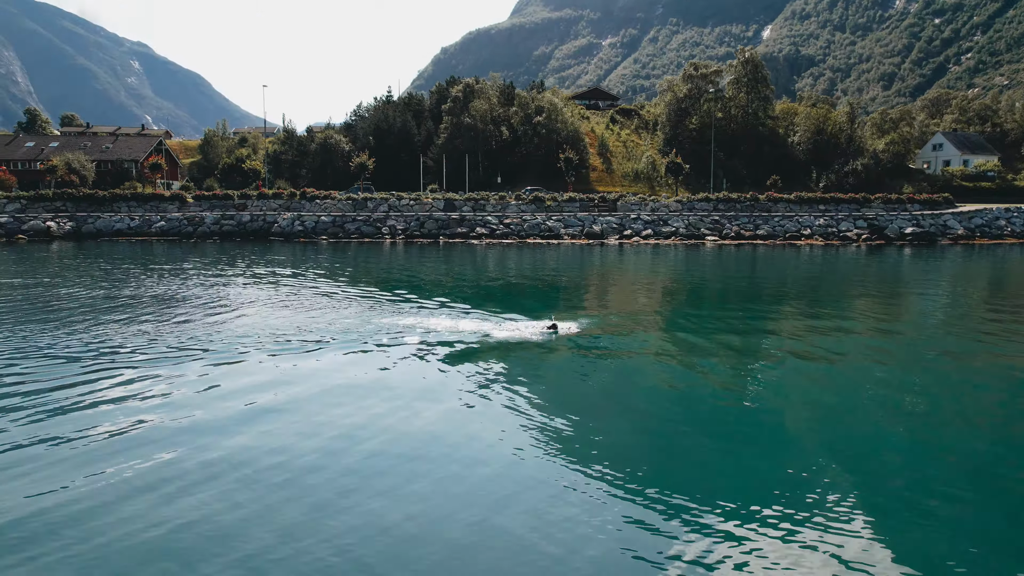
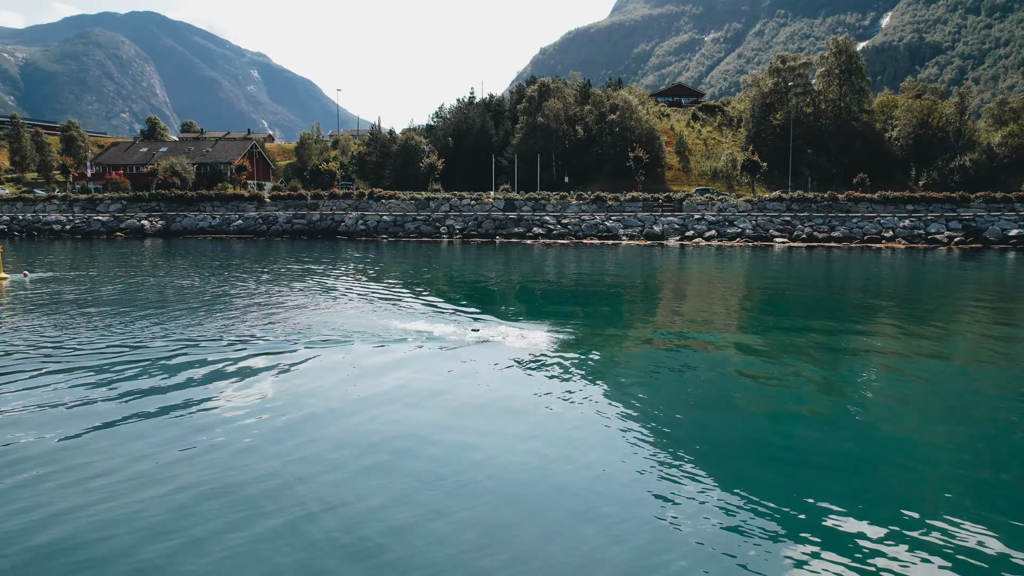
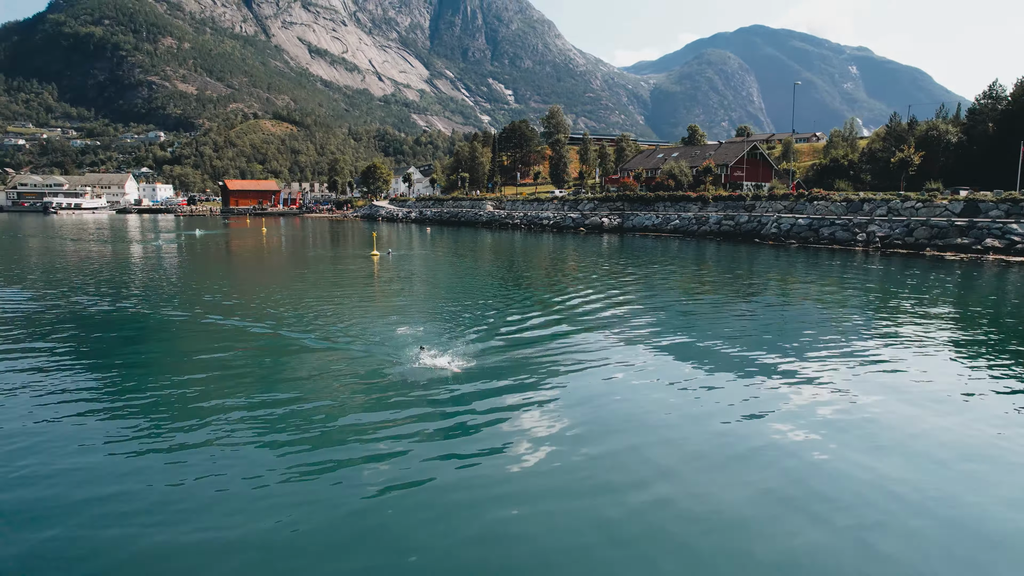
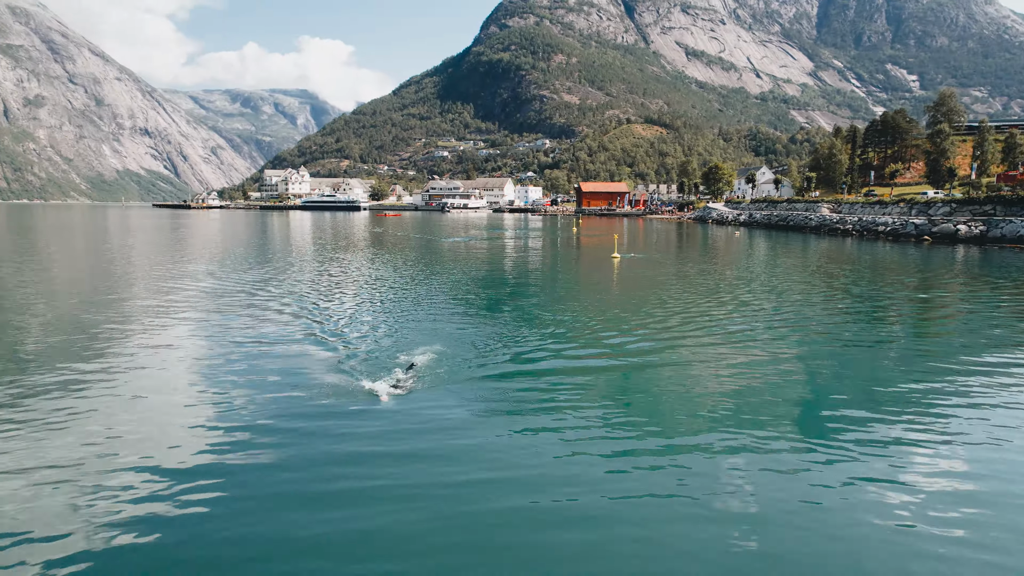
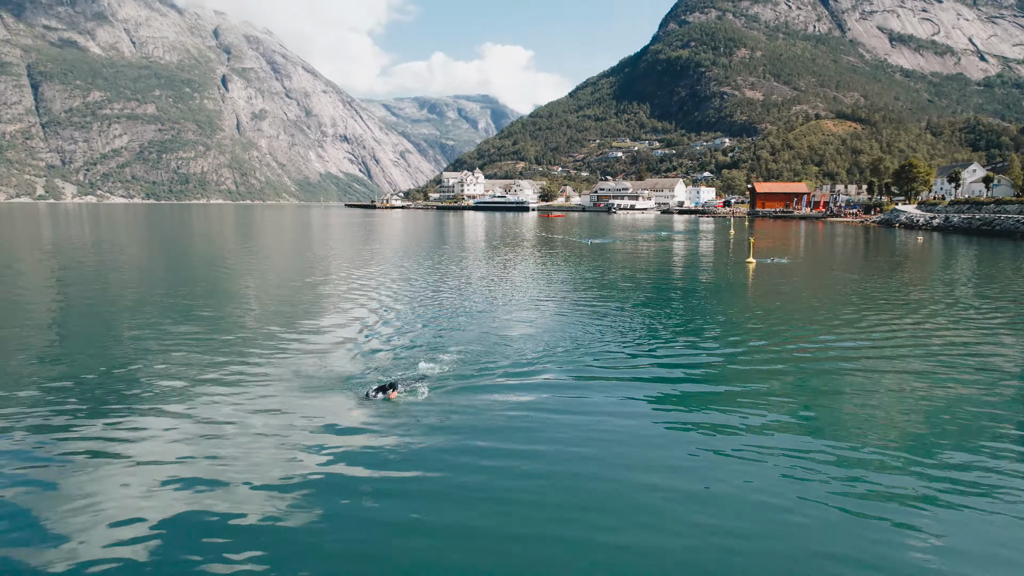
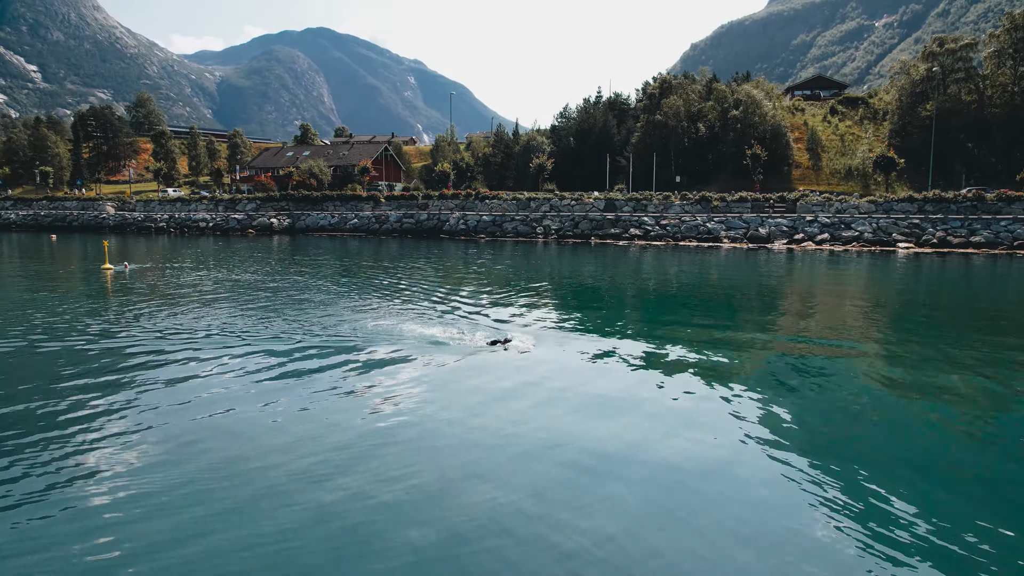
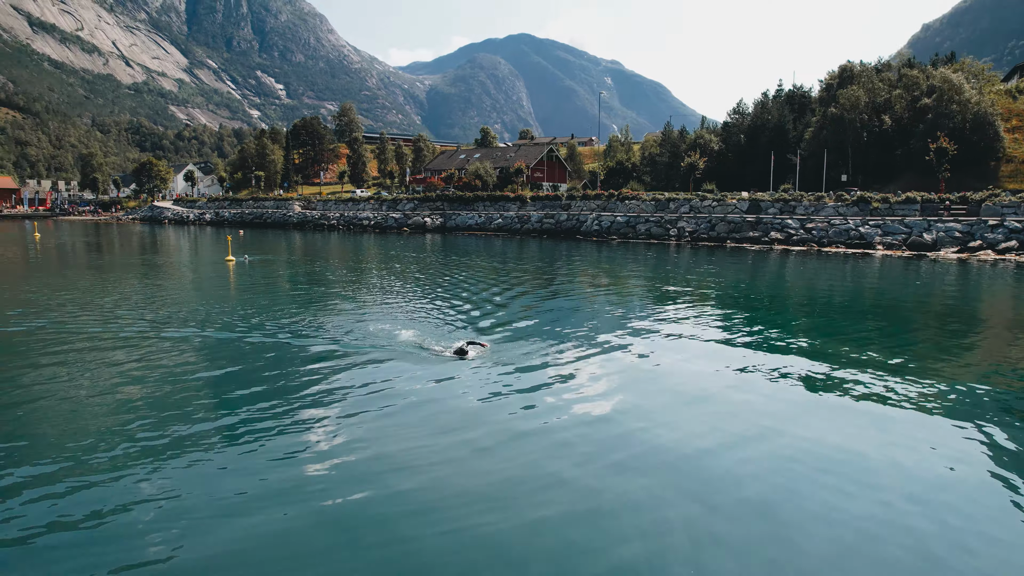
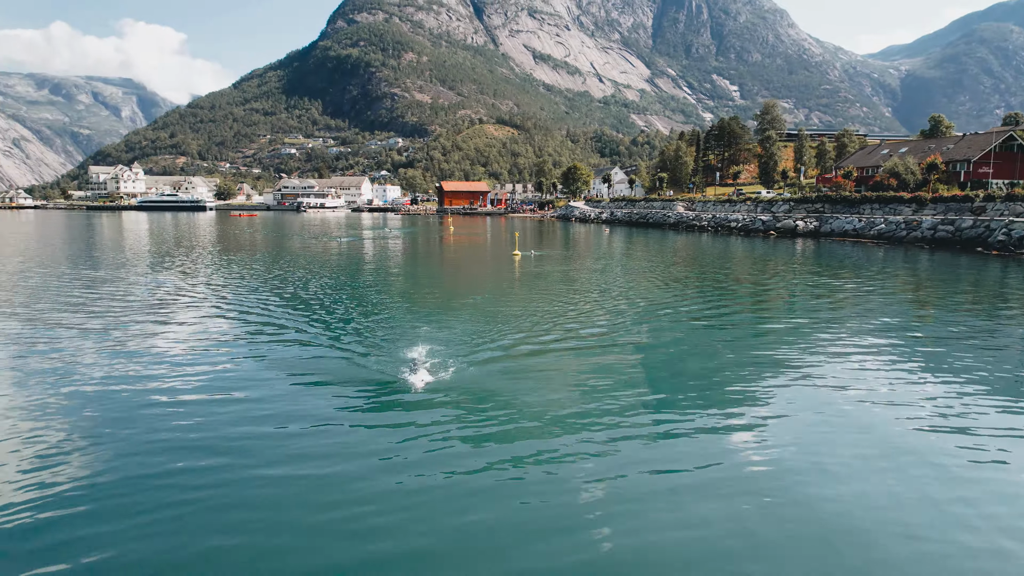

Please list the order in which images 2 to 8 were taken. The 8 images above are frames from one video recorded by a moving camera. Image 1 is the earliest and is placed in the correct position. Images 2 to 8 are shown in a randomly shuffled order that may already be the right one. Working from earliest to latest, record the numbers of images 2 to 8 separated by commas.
2, 6, 7, 3, 8, 4, 5
